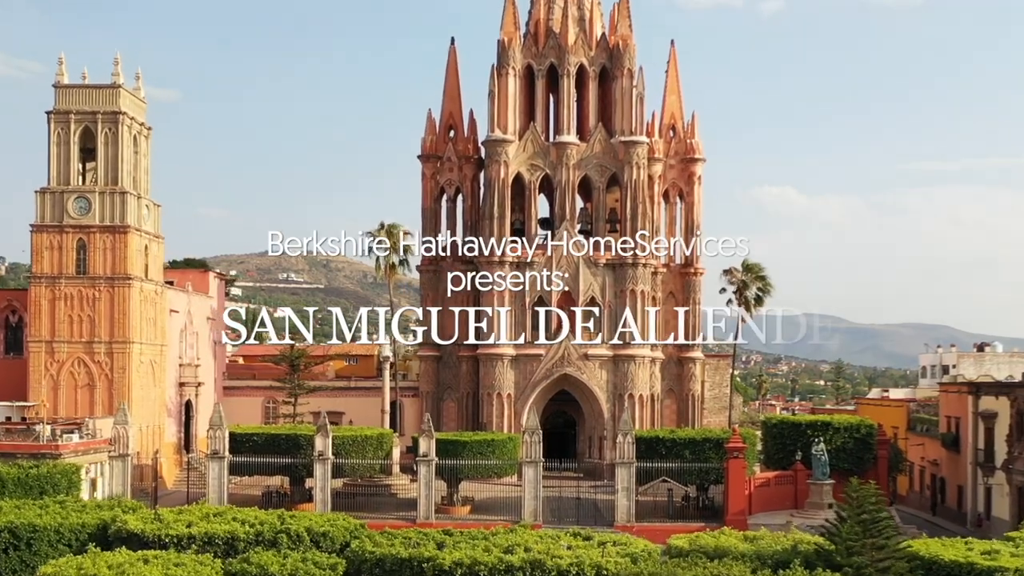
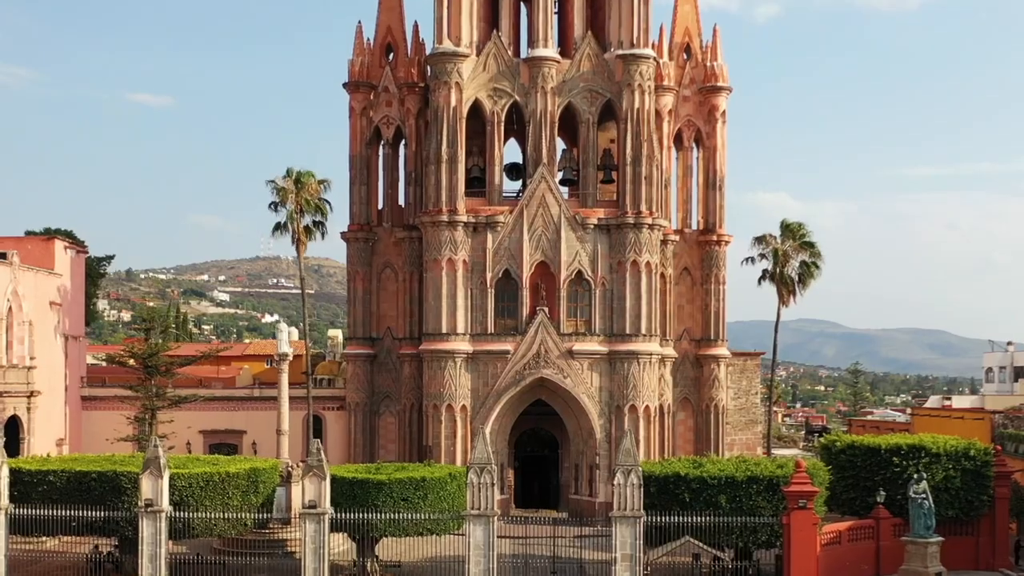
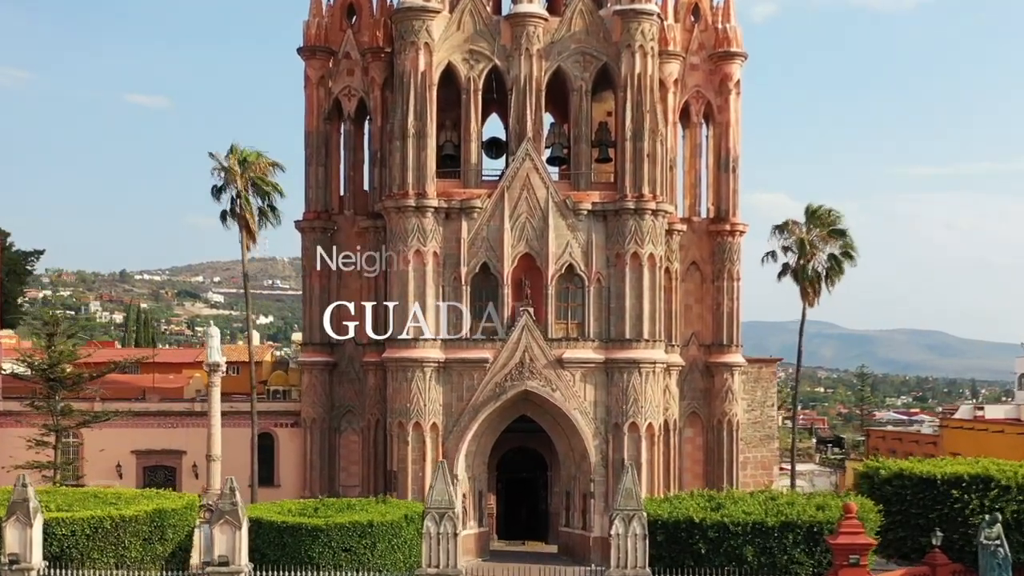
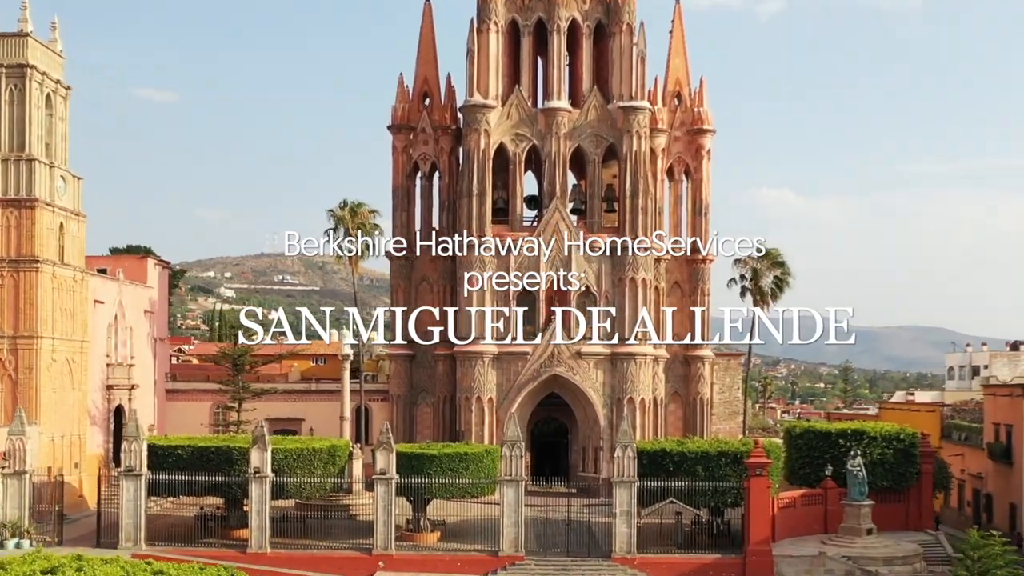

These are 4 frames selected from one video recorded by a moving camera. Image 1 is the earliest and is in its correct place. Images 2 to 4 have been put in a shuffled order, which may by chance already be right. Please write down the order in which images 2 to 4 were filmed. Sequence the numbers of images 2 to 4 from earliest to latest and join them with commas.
4, 2, 3
